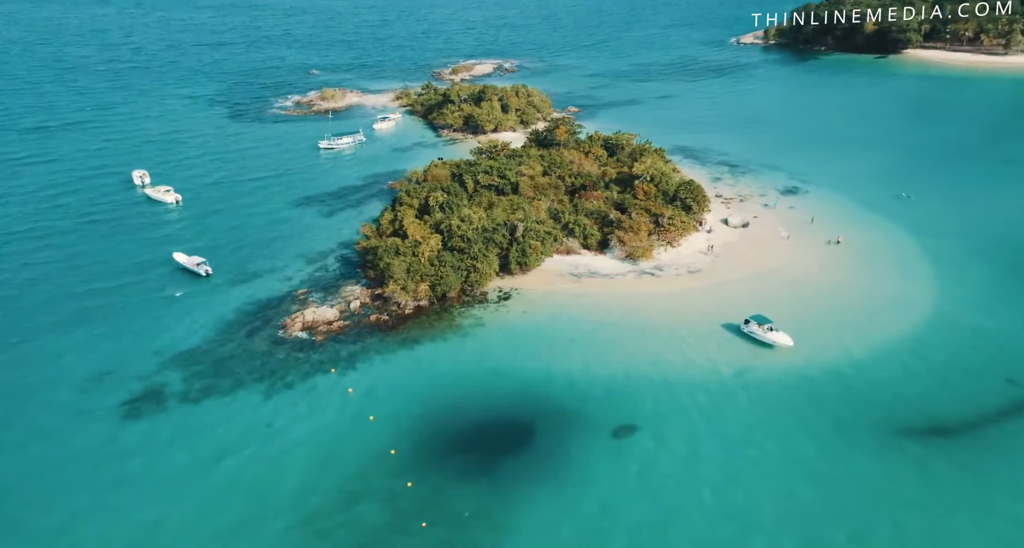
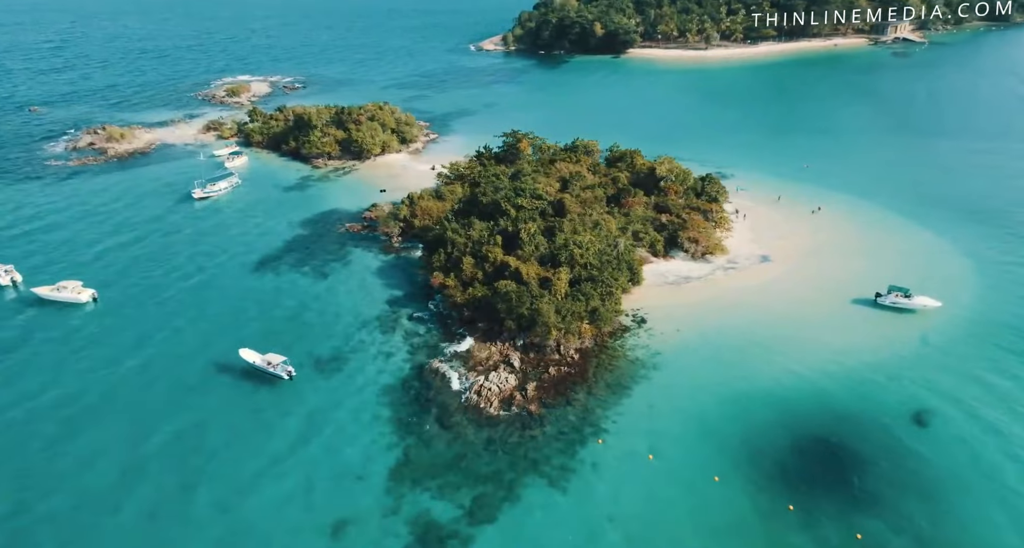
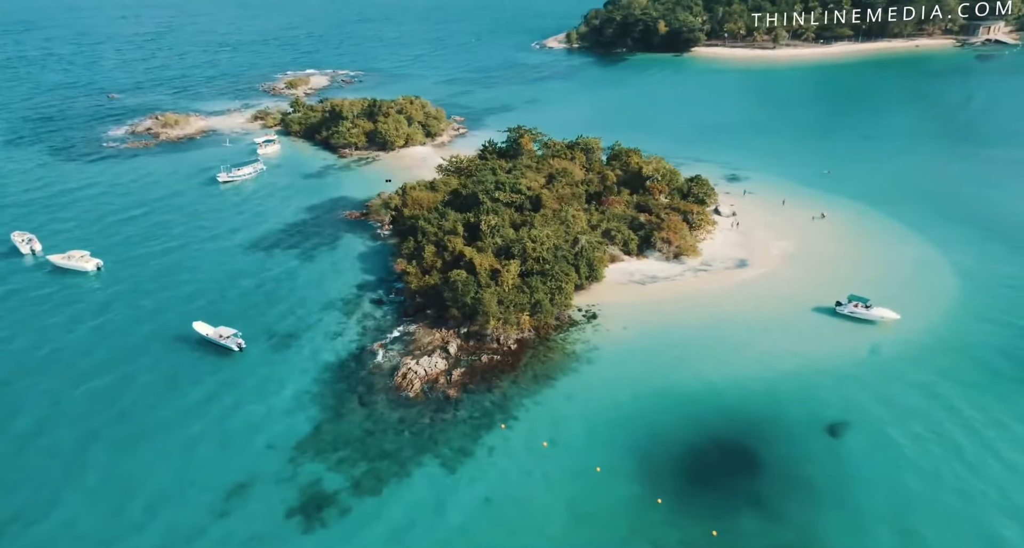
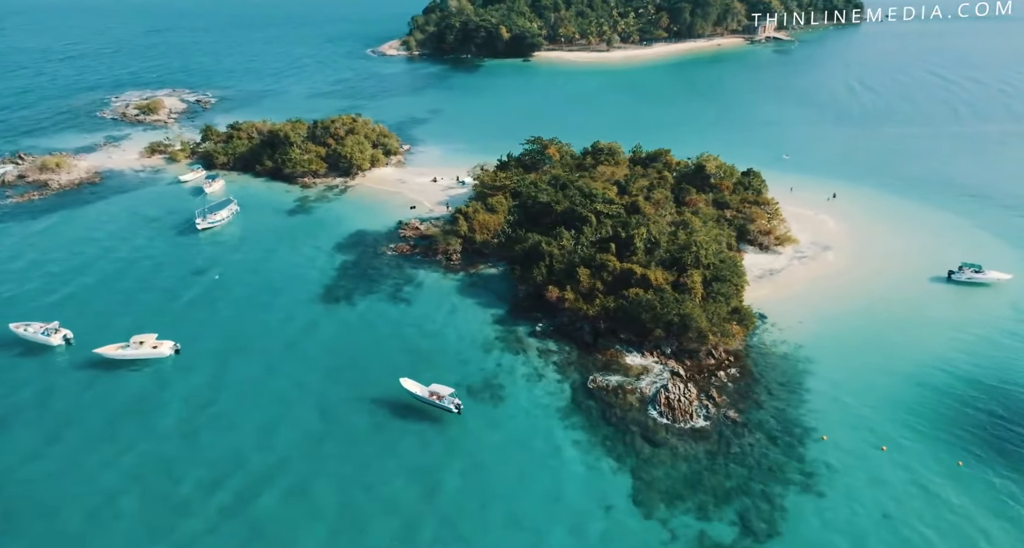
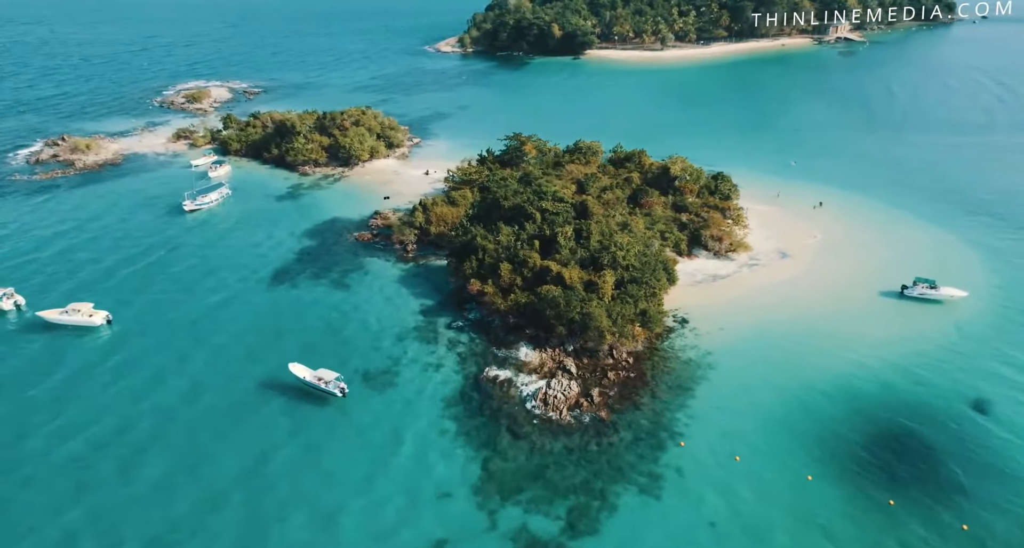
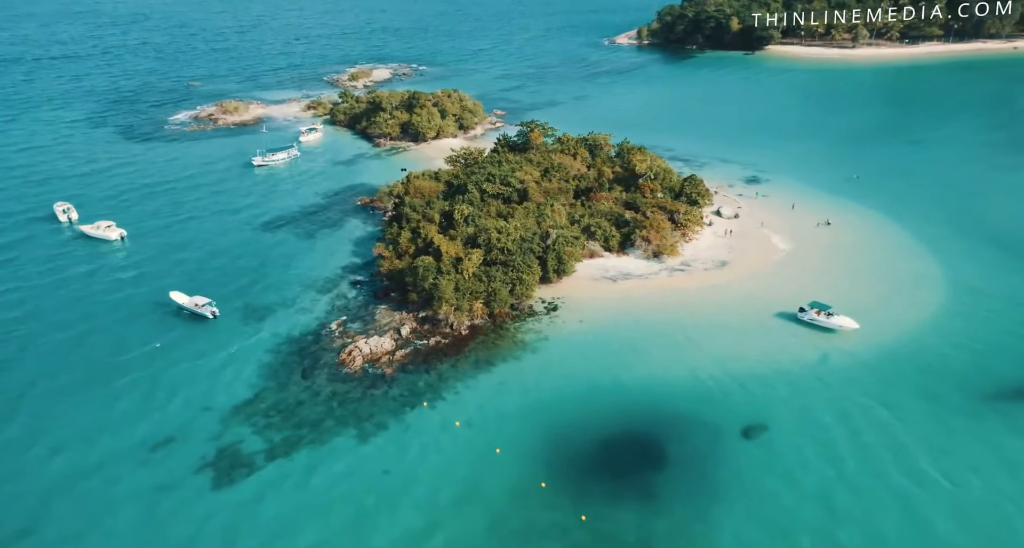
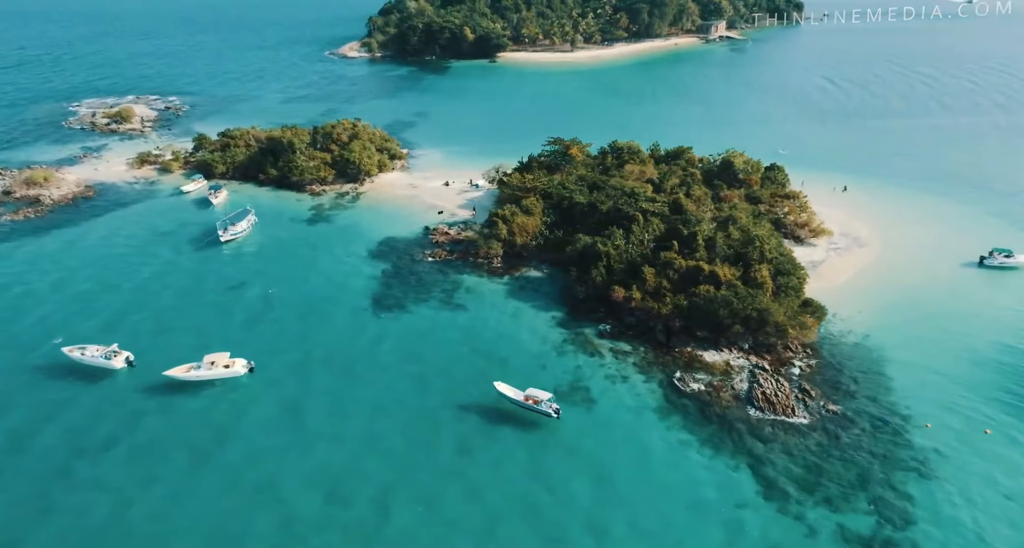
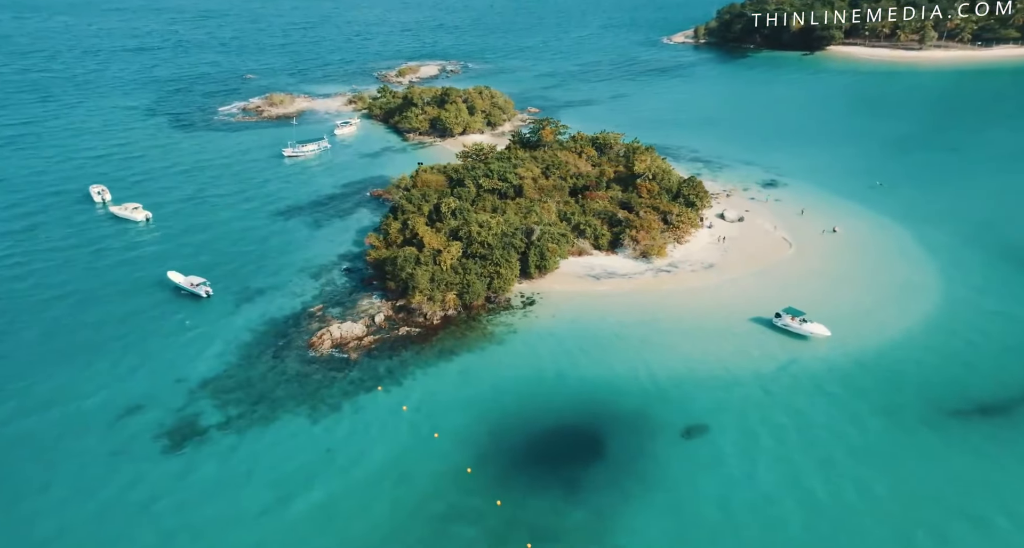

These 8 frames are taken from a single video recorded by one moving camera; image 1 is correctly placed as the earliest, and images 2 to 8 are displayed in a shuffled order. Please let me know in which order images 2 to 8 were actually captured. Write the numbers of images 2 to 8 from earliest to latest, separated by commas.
8, 6, 3, 2, 5, 4, 7
